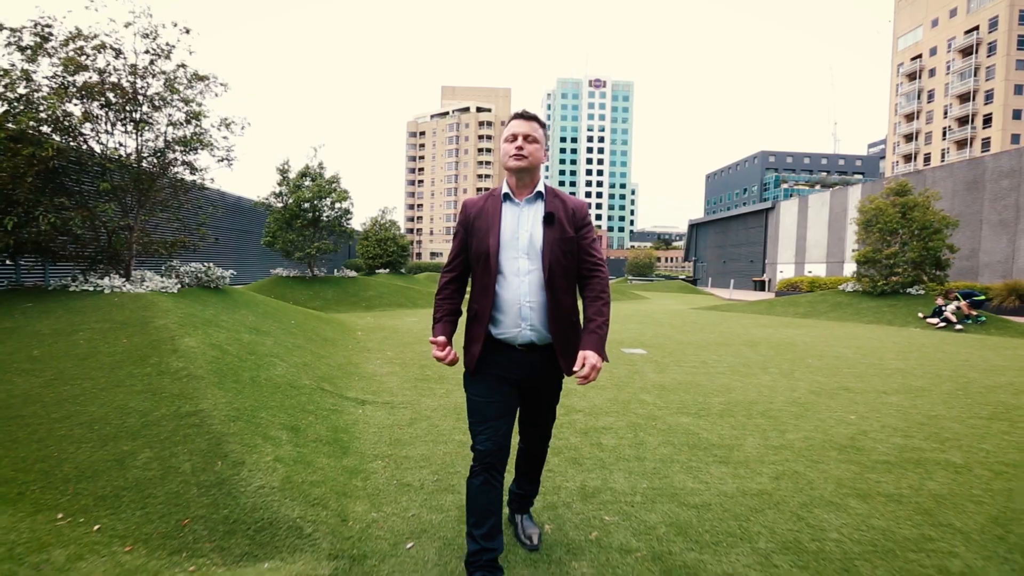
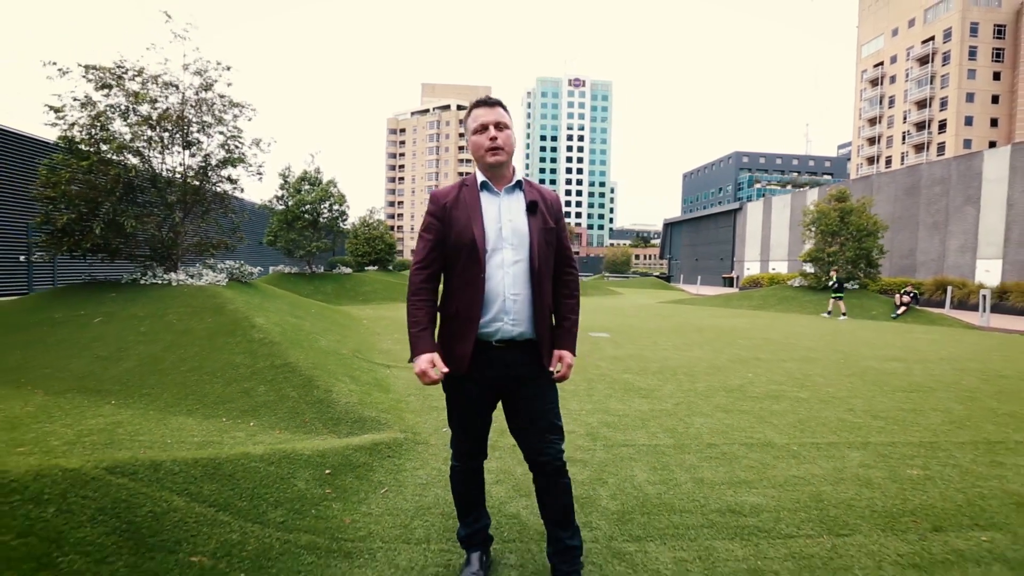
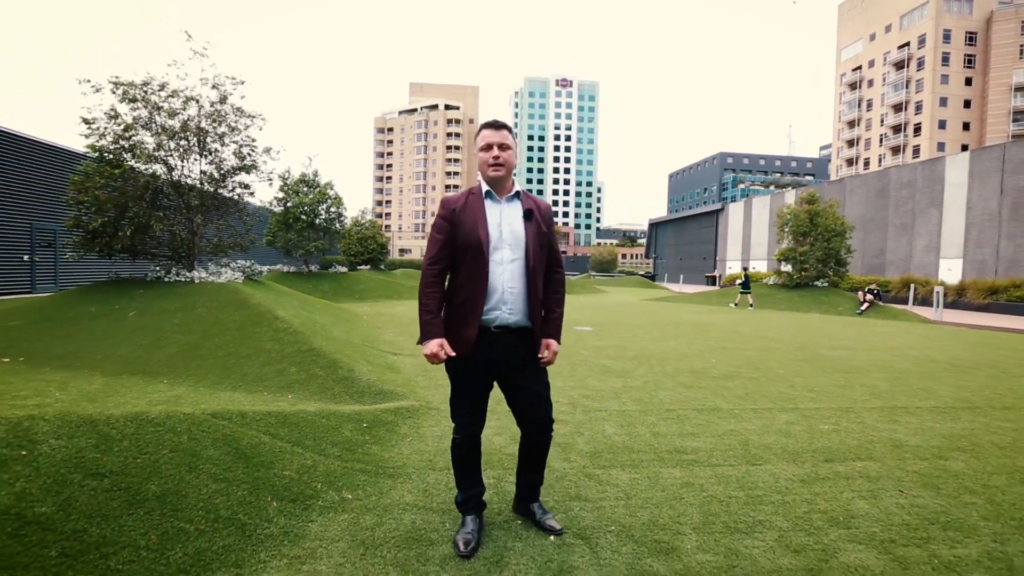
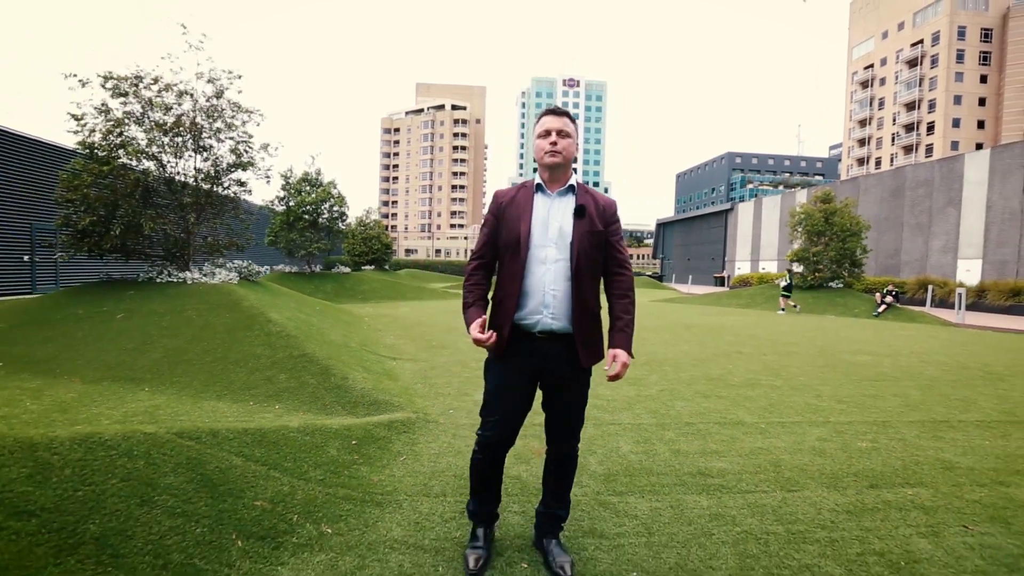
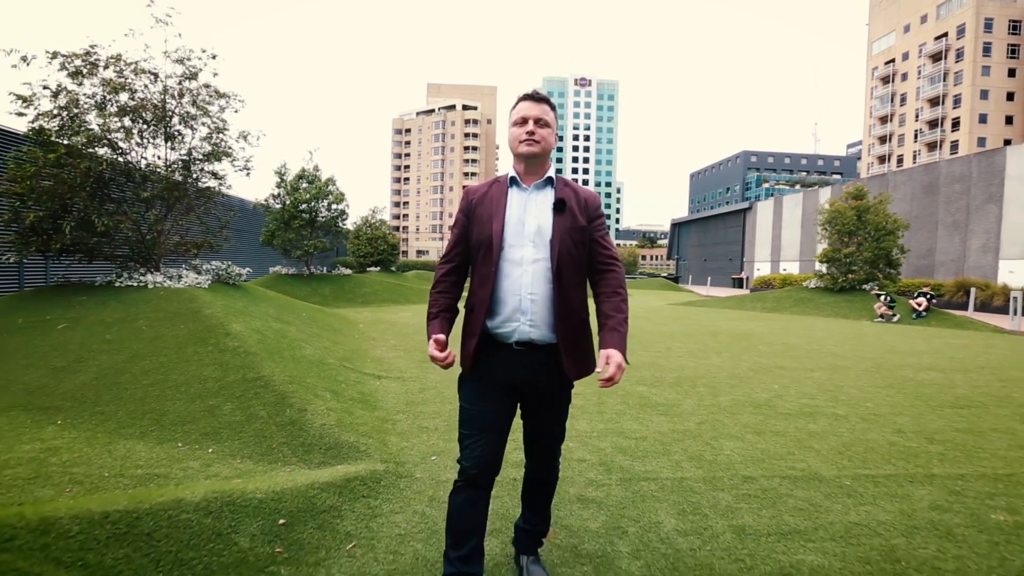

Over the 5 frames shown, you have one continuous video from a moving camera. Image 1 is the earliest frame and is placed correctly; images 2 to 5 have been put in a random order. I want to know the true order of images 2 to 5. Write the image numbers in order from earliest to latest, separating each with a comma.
5, 2, 4, 3
